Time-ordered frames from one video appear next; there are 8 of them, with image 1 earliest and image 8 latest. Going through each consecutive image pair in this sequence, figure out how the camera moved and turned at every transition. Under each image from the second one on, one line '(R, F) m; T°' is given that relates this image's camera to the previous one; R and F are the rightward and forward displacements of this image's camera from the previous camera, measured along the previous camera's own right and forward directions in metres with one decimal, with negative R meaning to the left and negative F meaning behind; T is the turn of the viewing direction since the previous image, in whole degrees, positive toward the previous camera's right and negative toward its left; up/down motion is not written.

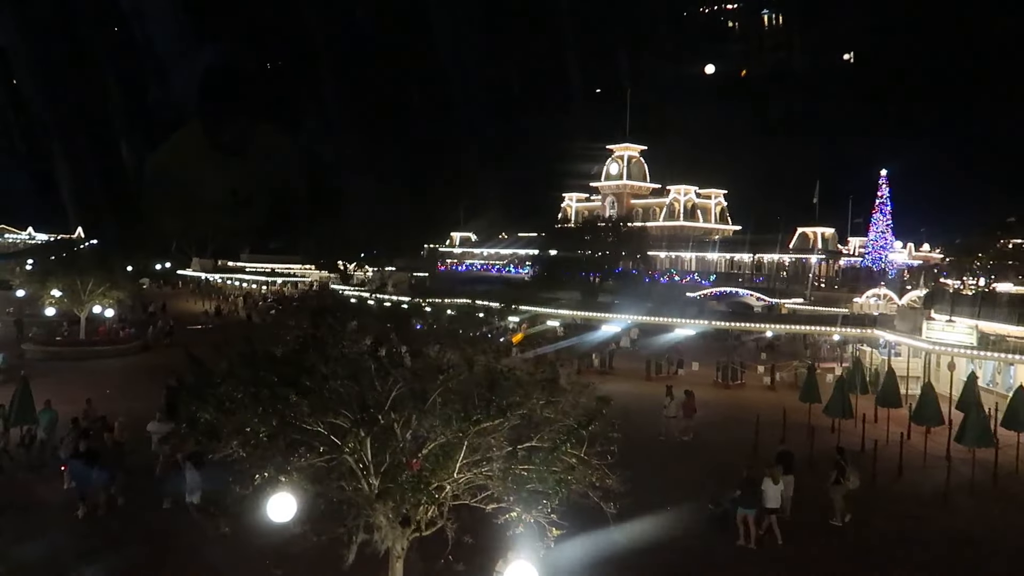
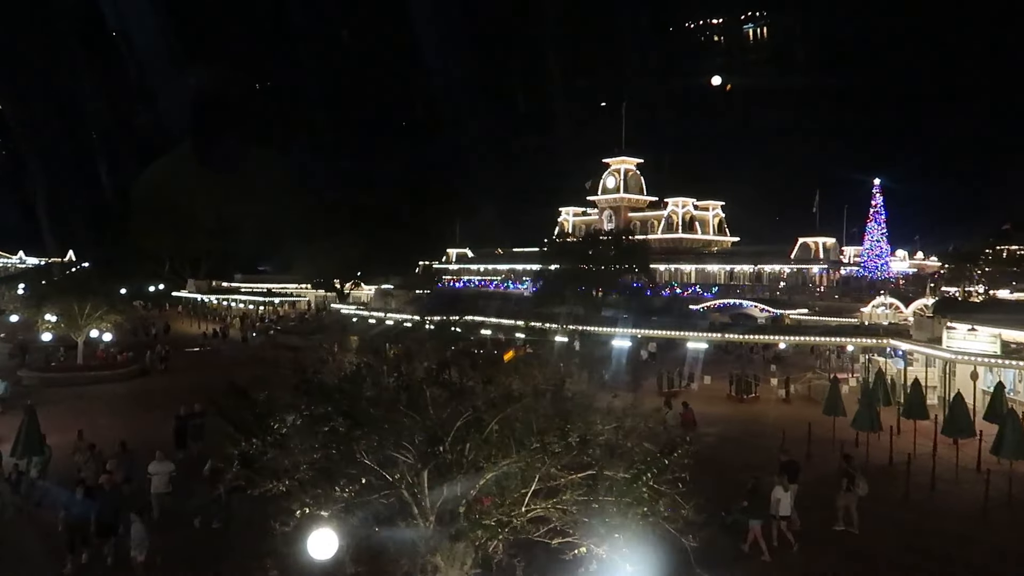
(-0.5, +0.3) m; +1°
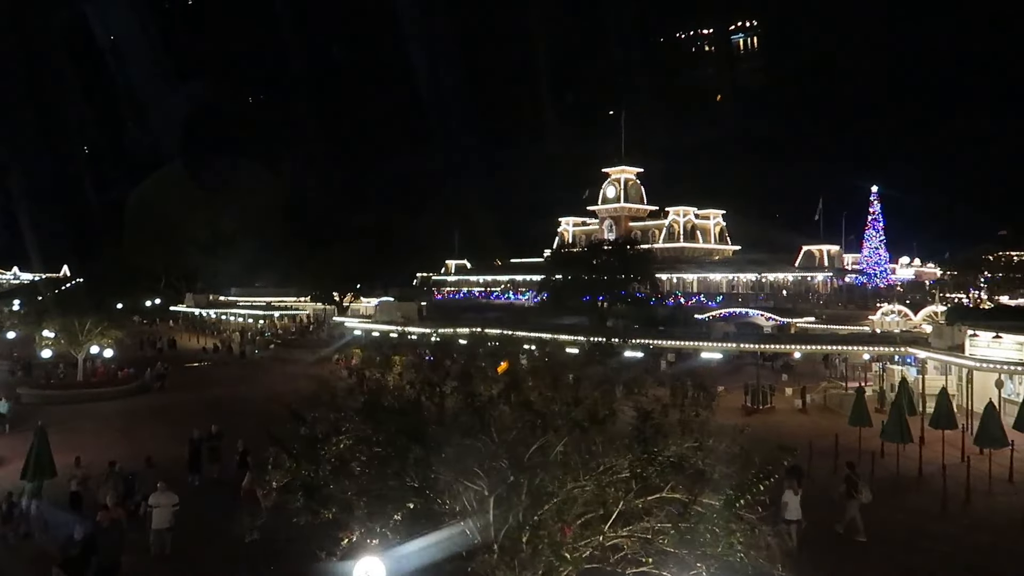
(-0.5, +0.3) m; 0°
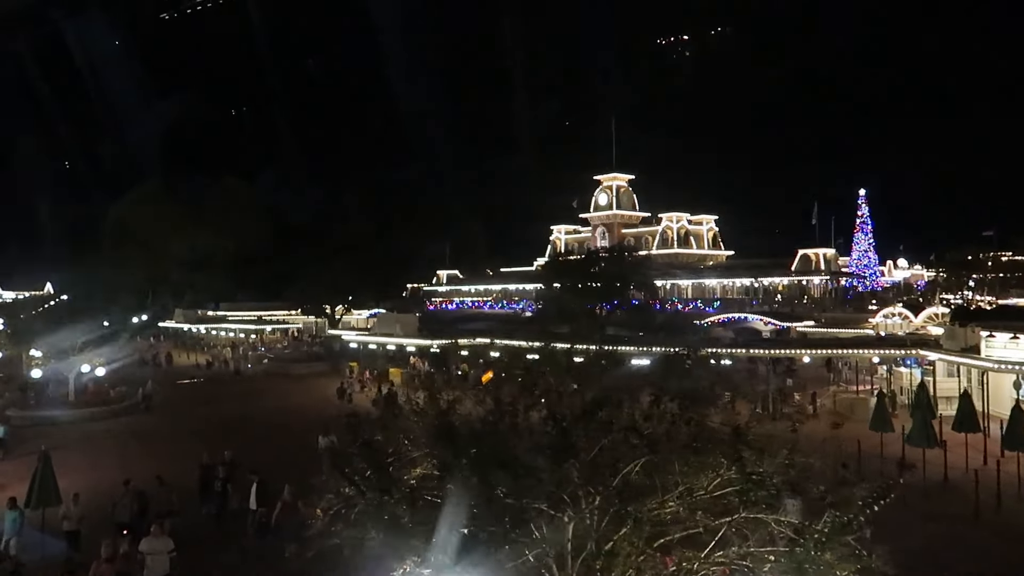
(-0.5, +0.4) m; +1°
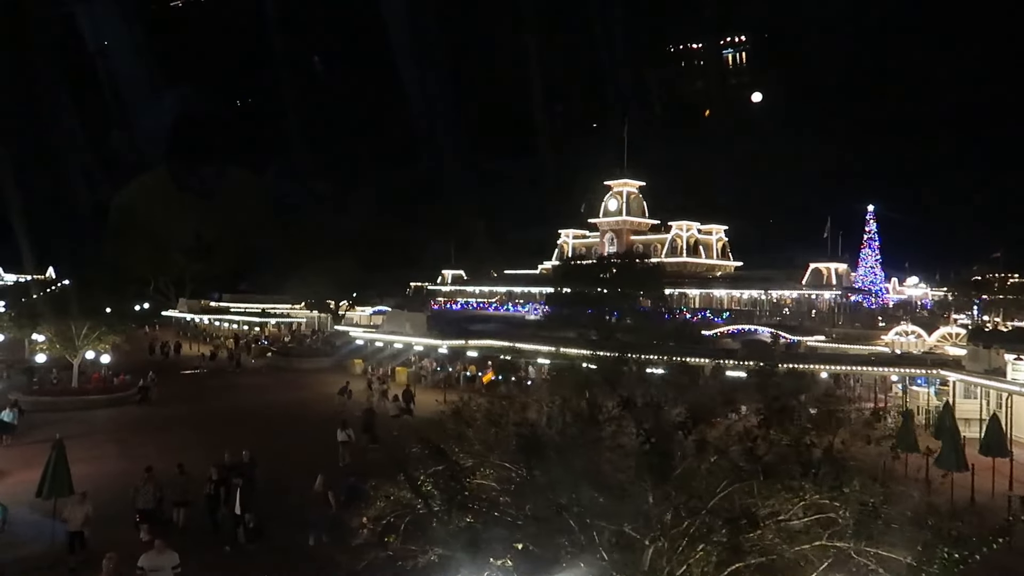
(-0.5, +0.3) m; 0°
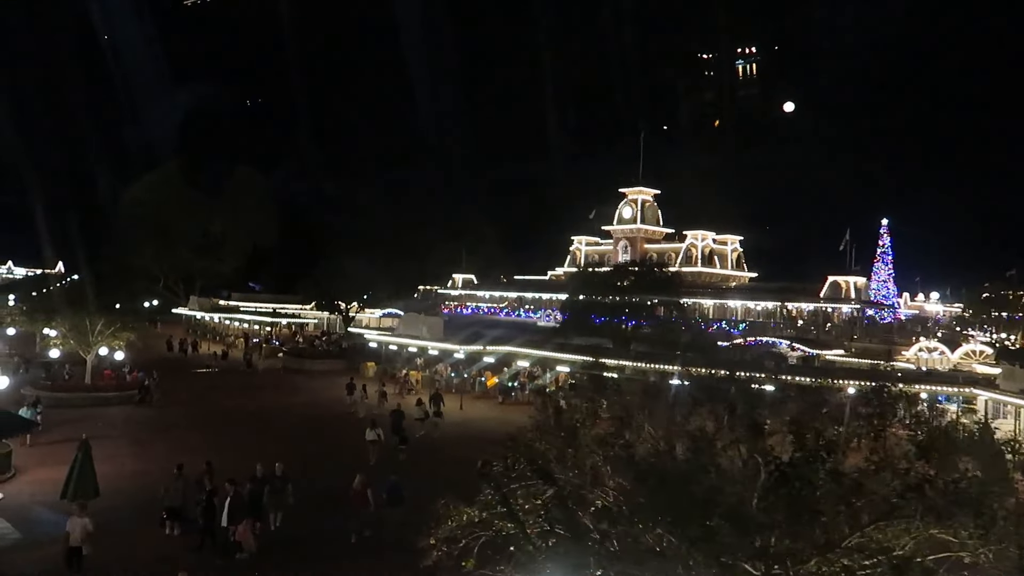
(-0.5, +0.3) m; 0°
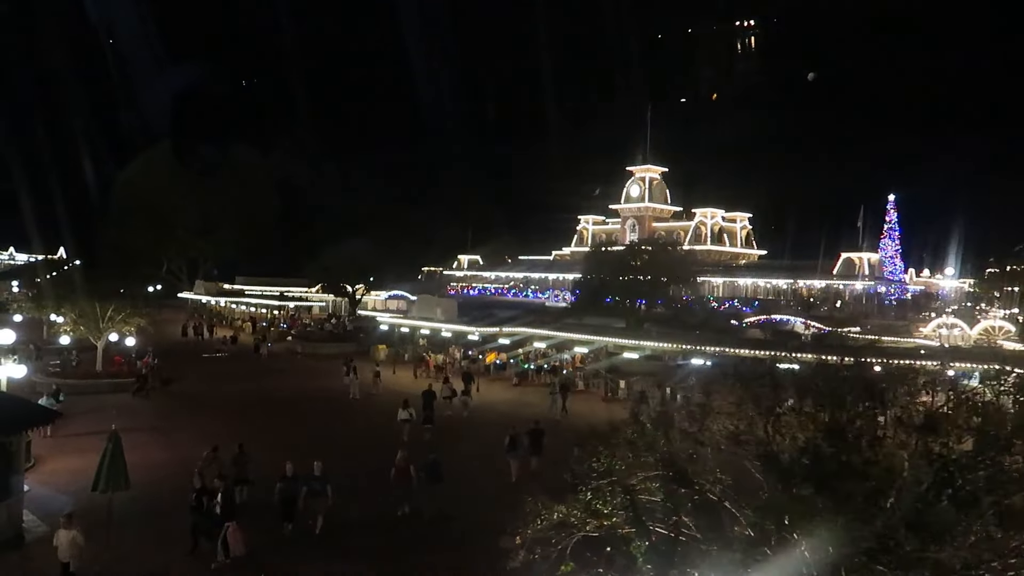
(-0.6, +0.4) m; 0°
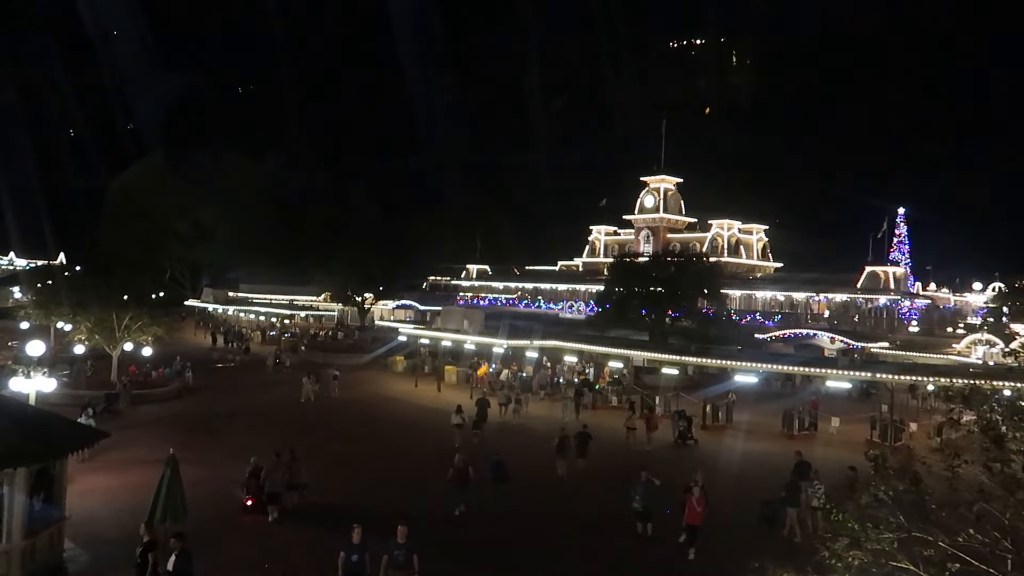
(-1.2, +0.7) m; 0°
